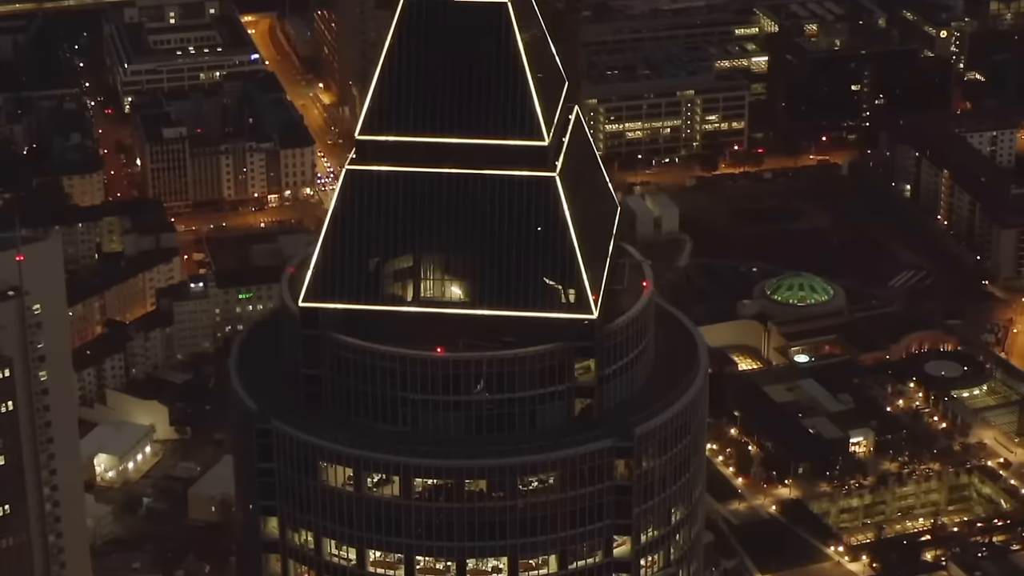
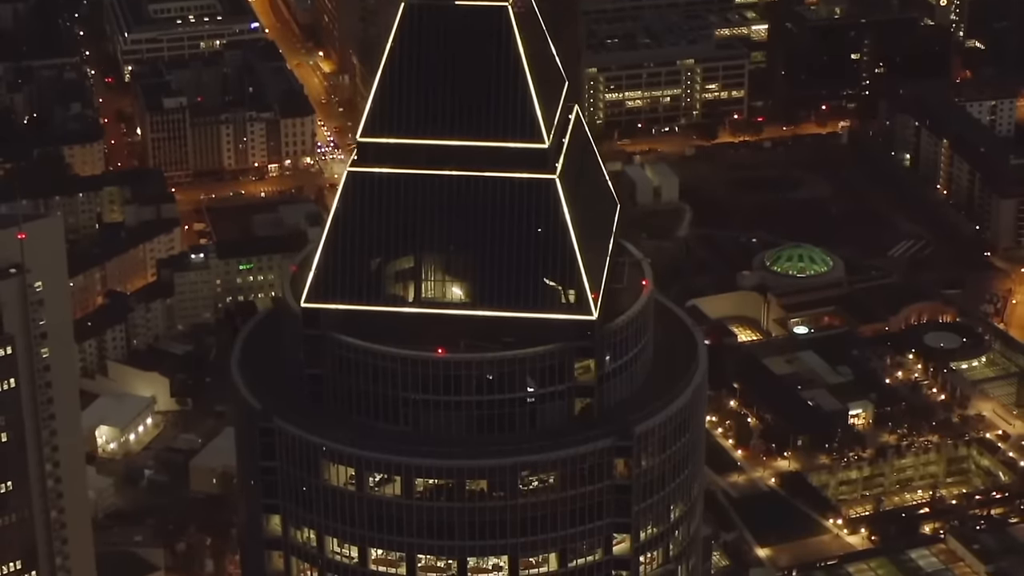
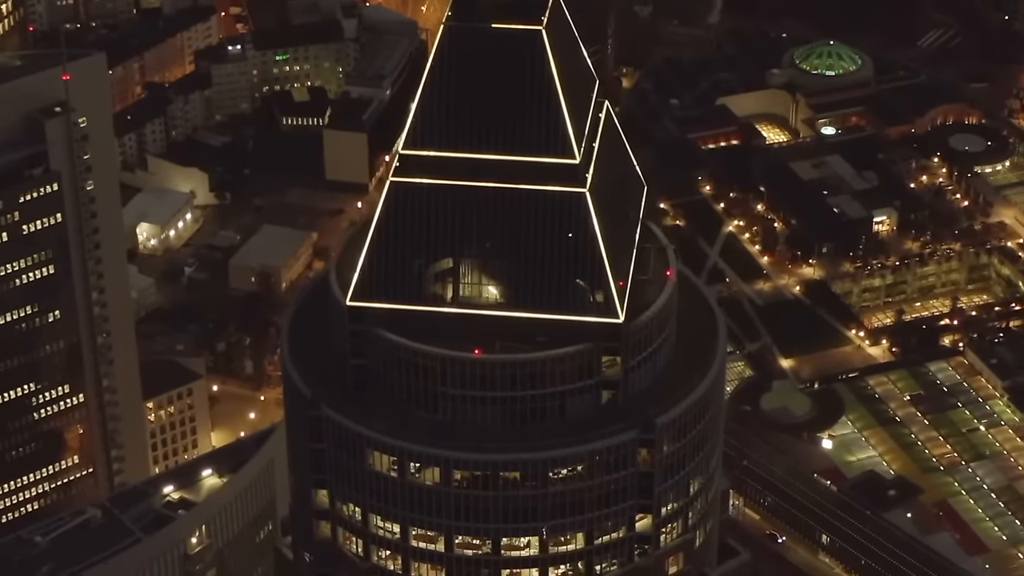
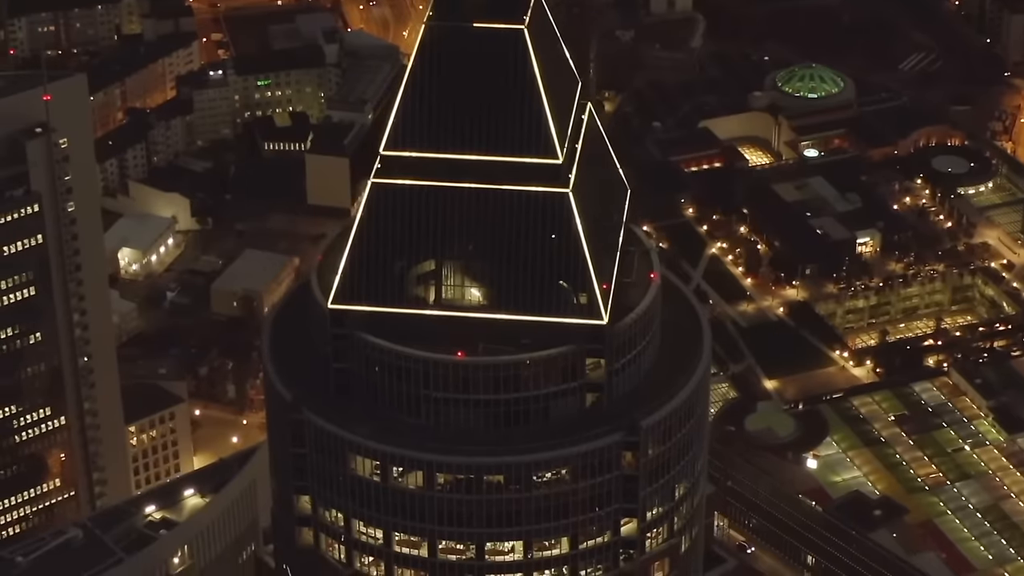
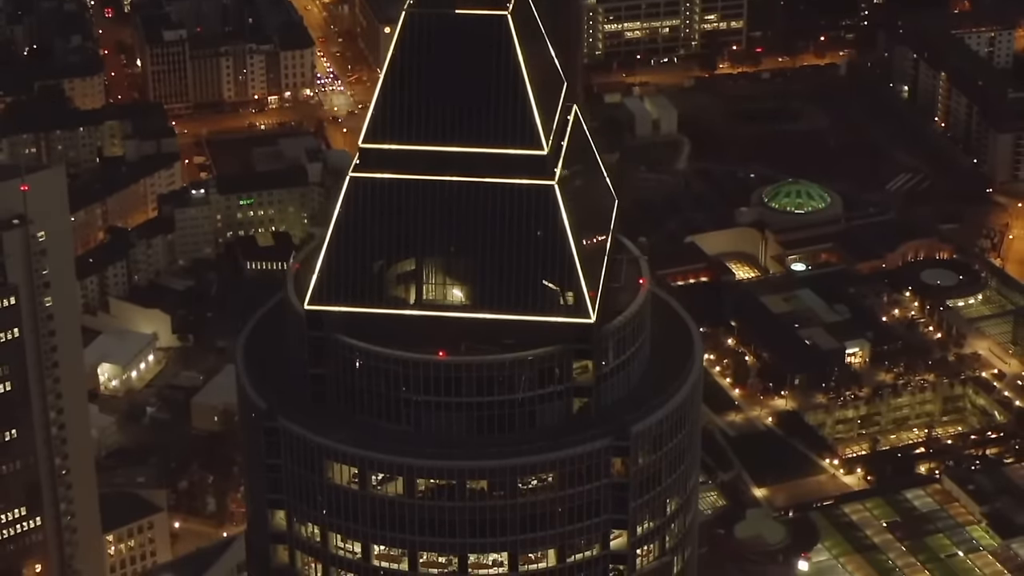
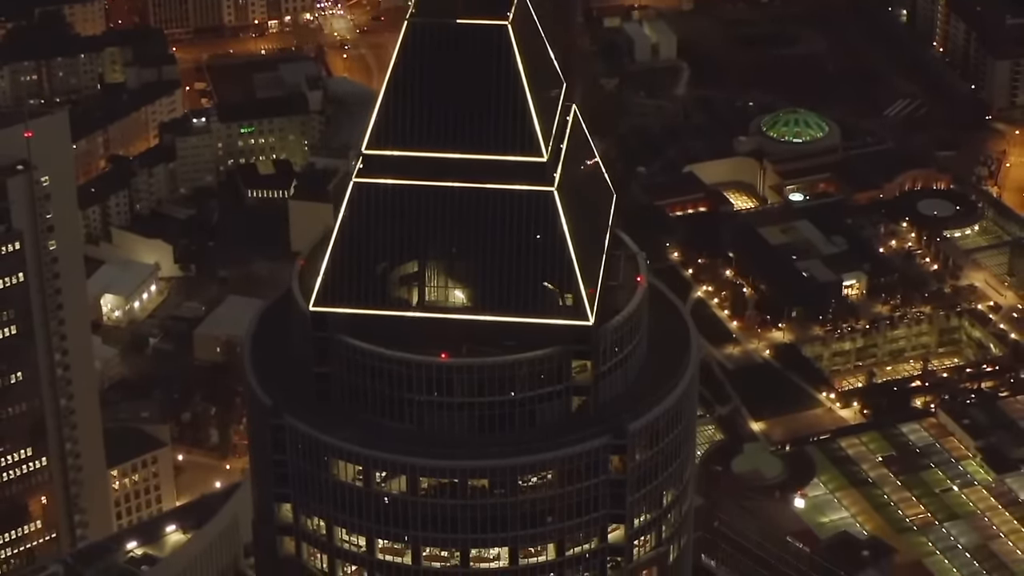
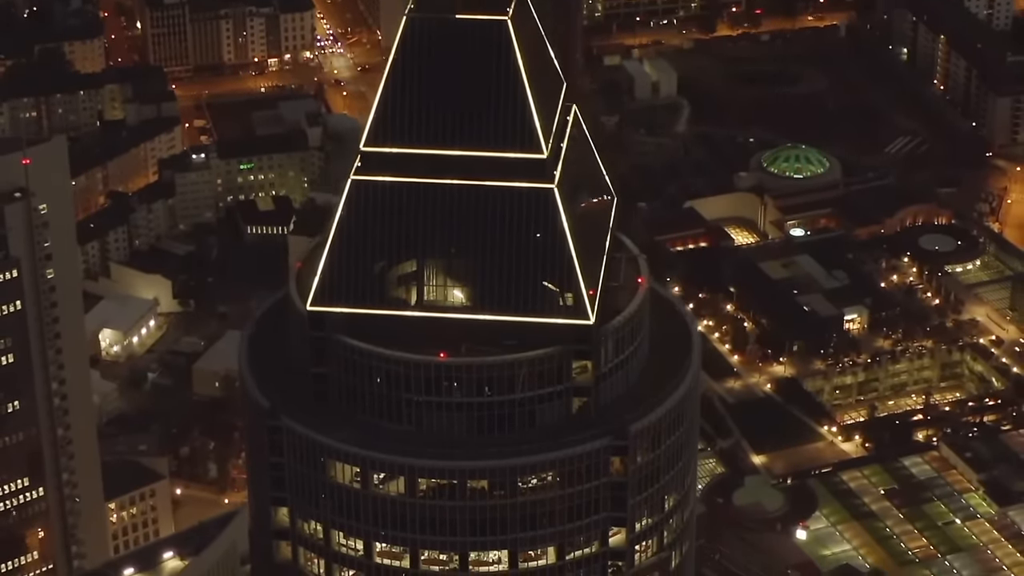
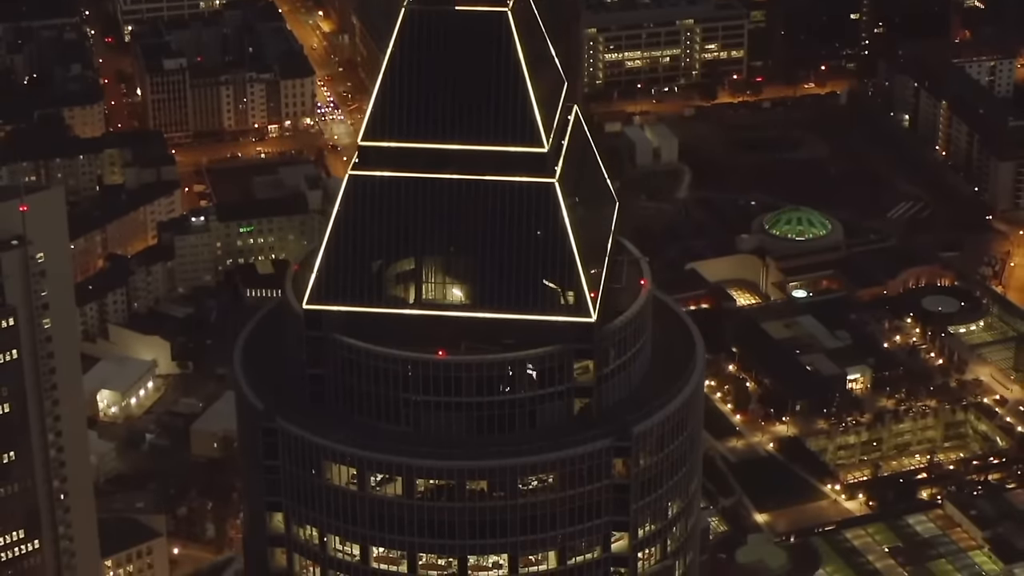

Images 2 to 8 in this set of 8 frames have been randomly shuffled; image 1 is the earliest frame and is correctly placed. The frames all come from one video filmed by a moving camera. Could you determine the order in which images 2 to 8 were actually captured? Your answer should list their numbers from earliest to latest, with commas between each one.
2, 8, 5, 7, 6, 4, 3
